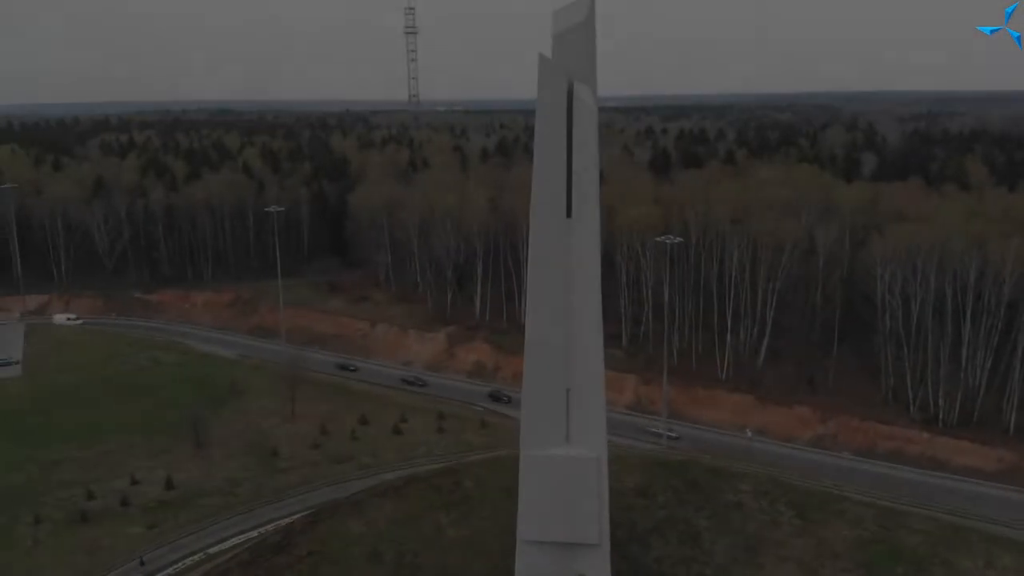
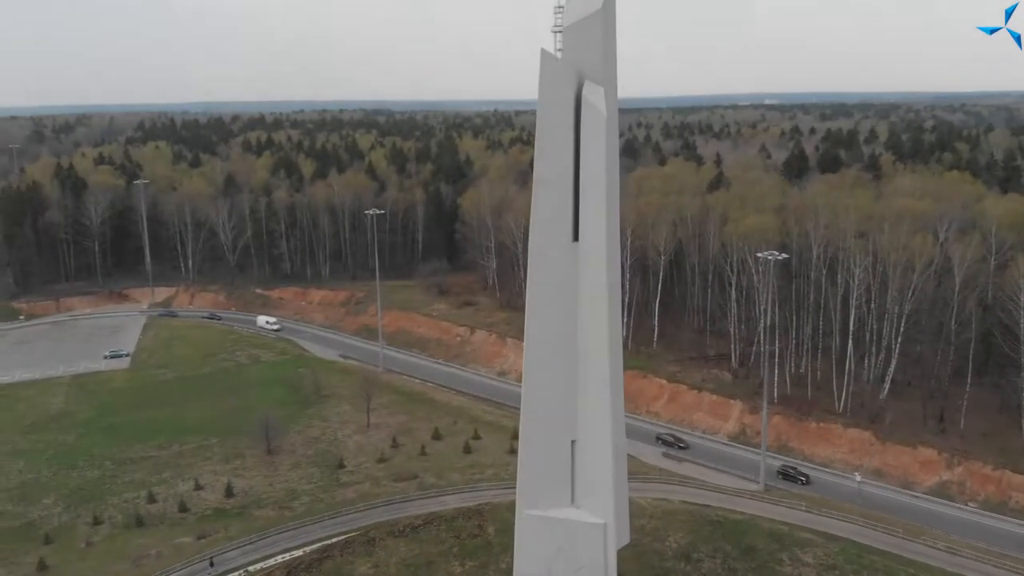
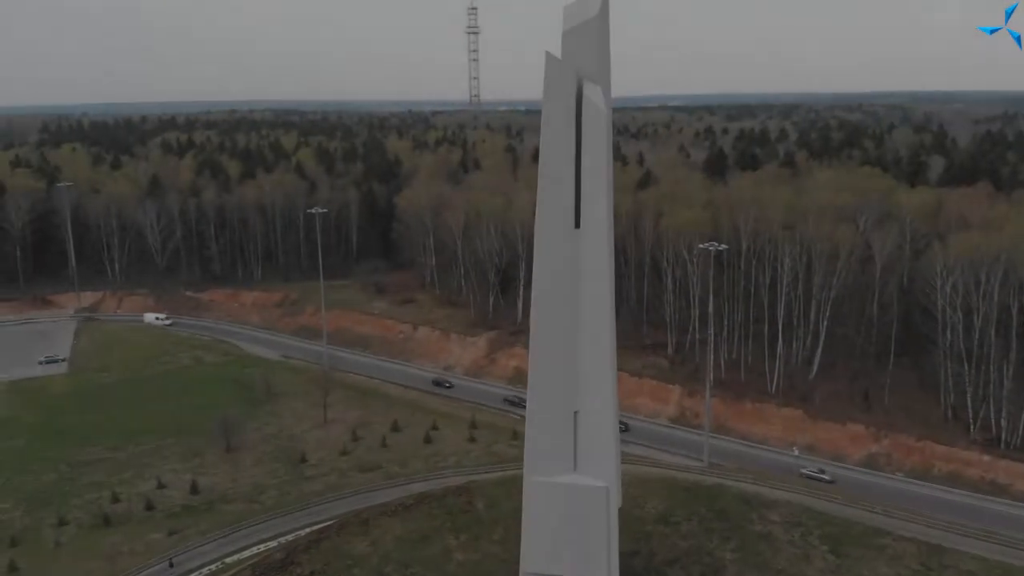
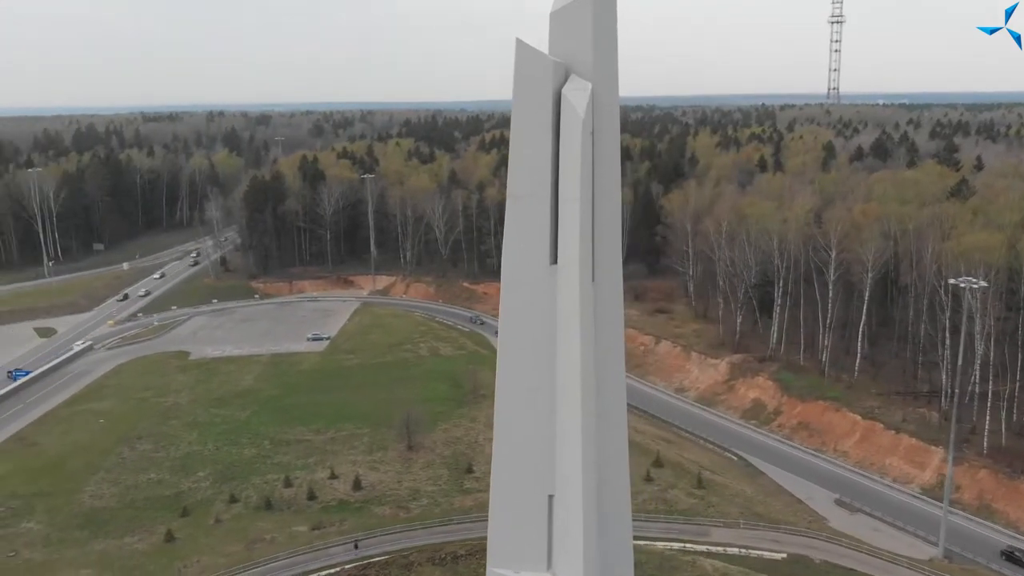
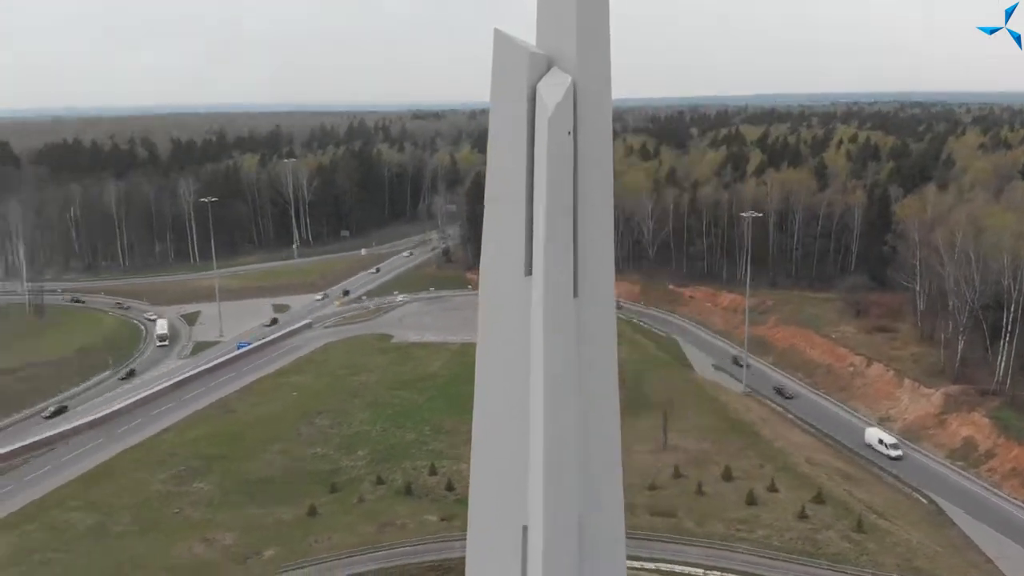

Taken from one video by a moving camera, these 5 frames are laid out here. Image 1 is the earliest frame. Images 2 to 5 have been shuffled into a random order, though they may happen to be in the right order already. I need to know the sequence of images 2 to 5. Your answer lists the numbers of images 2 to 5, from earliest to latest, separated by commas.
3, 2, 4, 5
